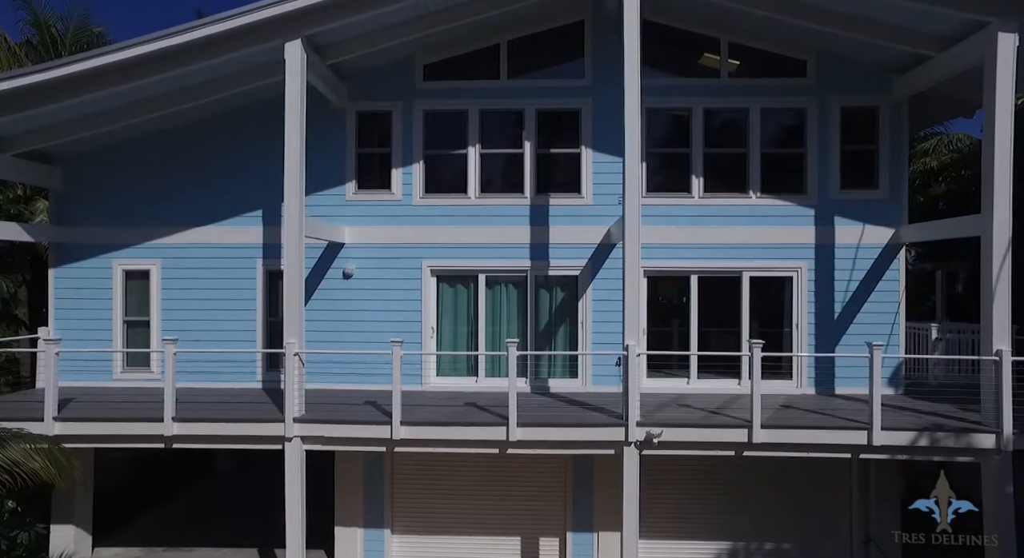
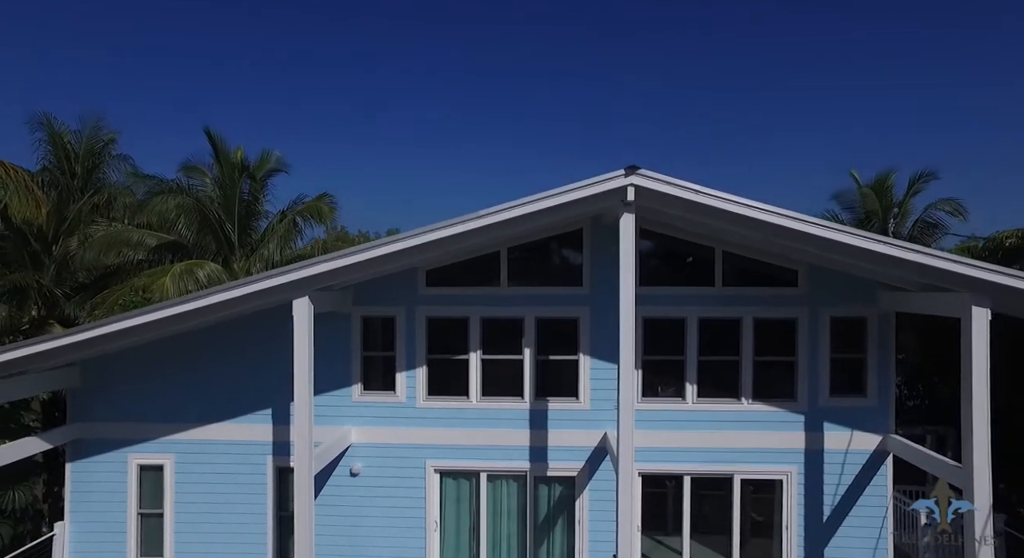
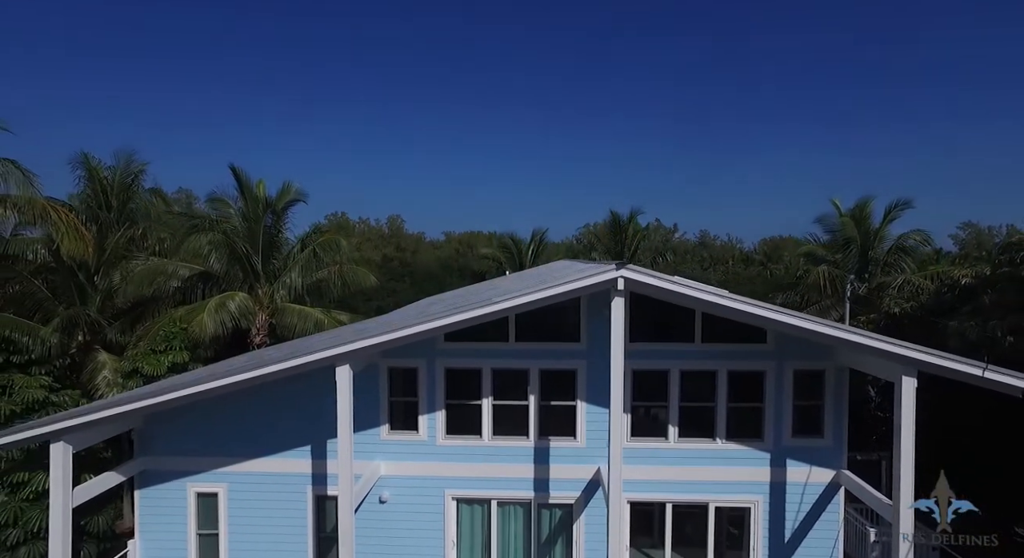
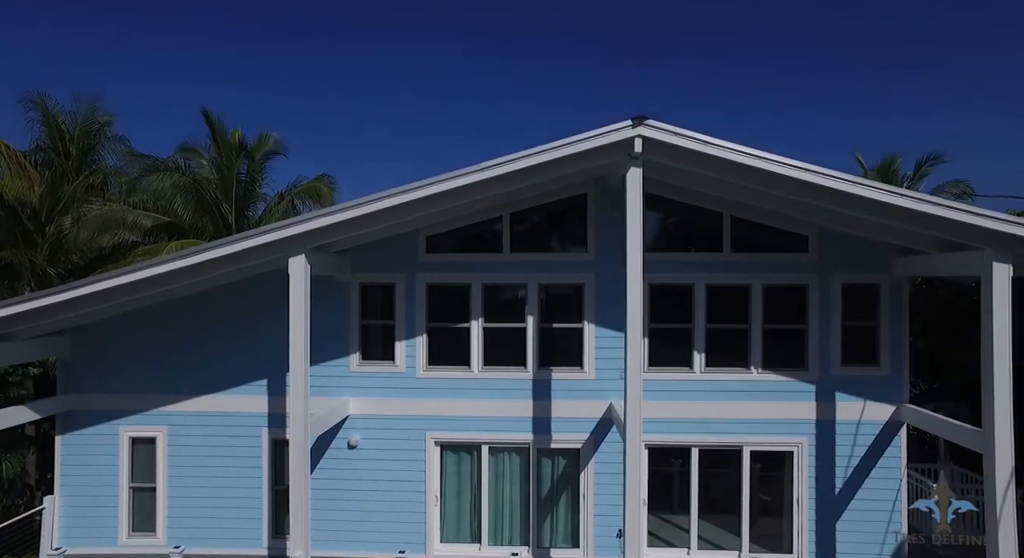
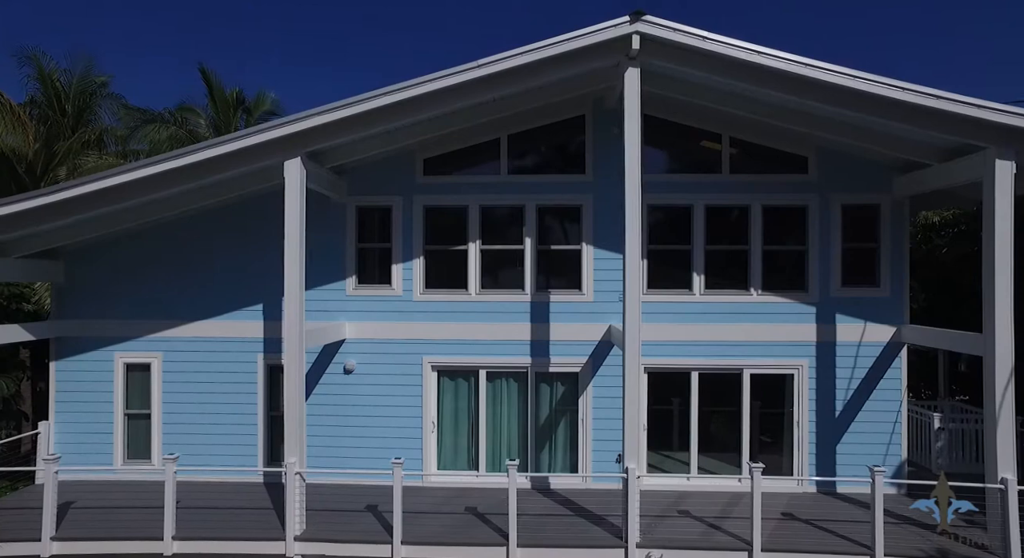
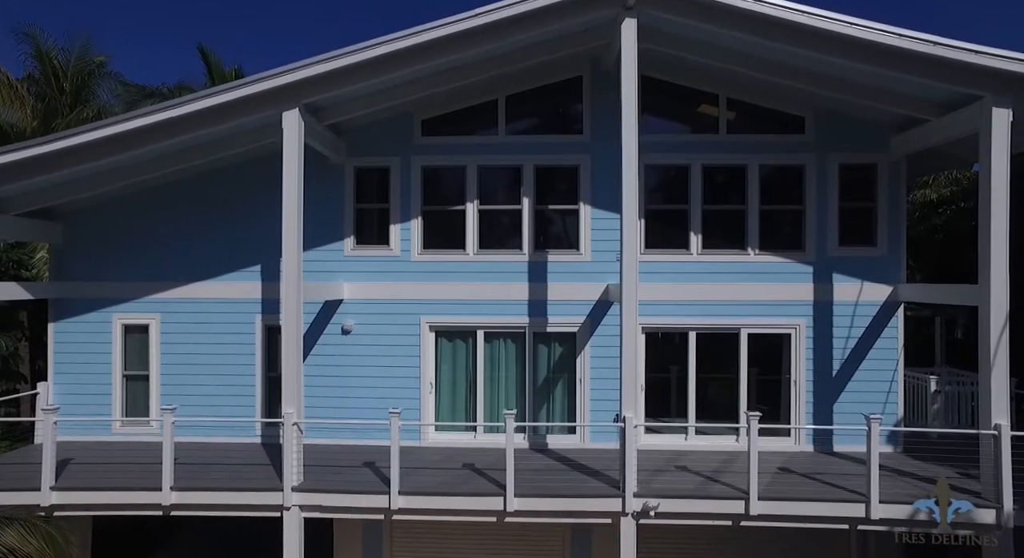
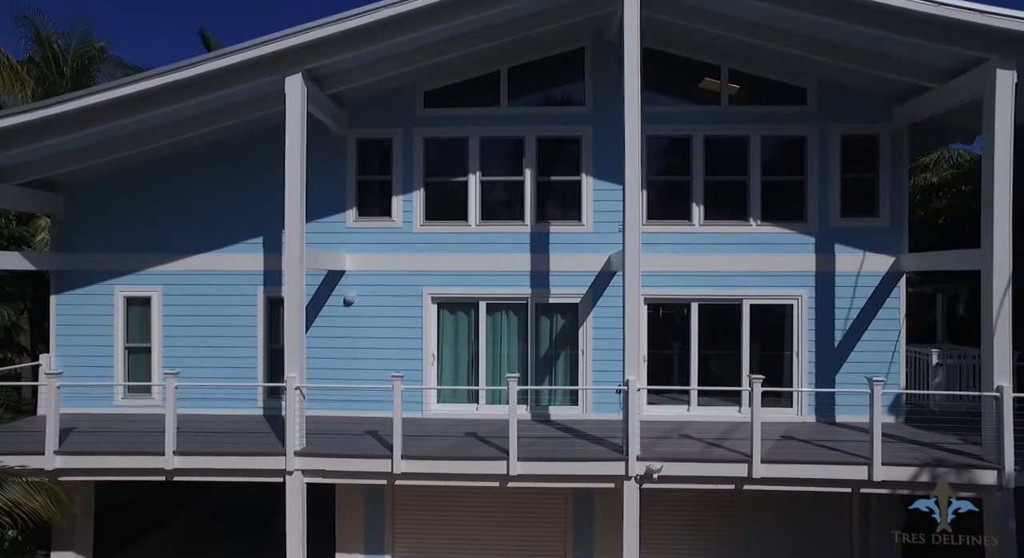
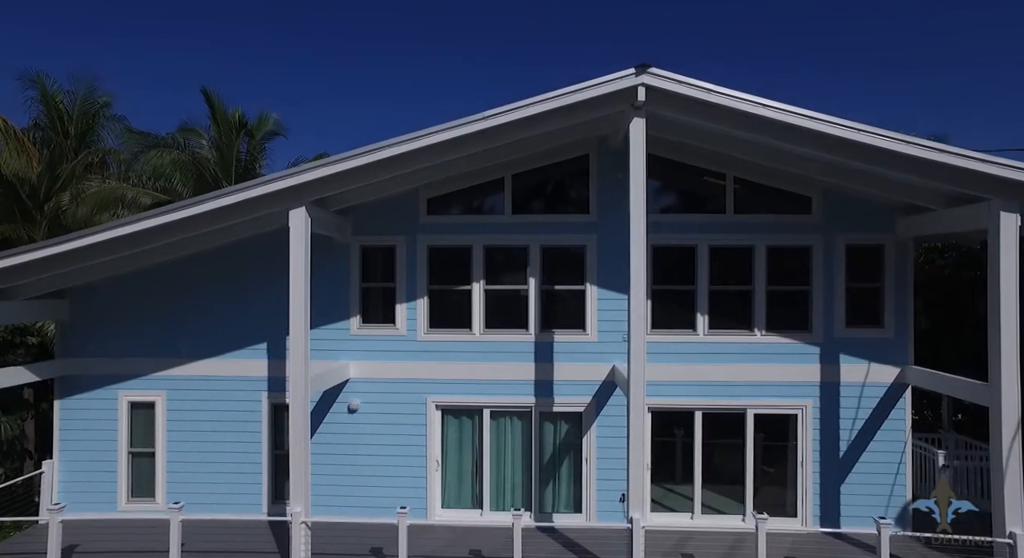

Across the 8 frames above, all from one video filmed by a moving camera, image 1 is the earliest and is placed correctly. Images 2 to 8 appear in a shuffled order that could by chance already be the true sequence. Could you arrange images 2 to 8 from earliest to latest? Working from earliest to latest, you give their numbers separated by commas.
7, 6, 5, 8, 4, 2, 3
